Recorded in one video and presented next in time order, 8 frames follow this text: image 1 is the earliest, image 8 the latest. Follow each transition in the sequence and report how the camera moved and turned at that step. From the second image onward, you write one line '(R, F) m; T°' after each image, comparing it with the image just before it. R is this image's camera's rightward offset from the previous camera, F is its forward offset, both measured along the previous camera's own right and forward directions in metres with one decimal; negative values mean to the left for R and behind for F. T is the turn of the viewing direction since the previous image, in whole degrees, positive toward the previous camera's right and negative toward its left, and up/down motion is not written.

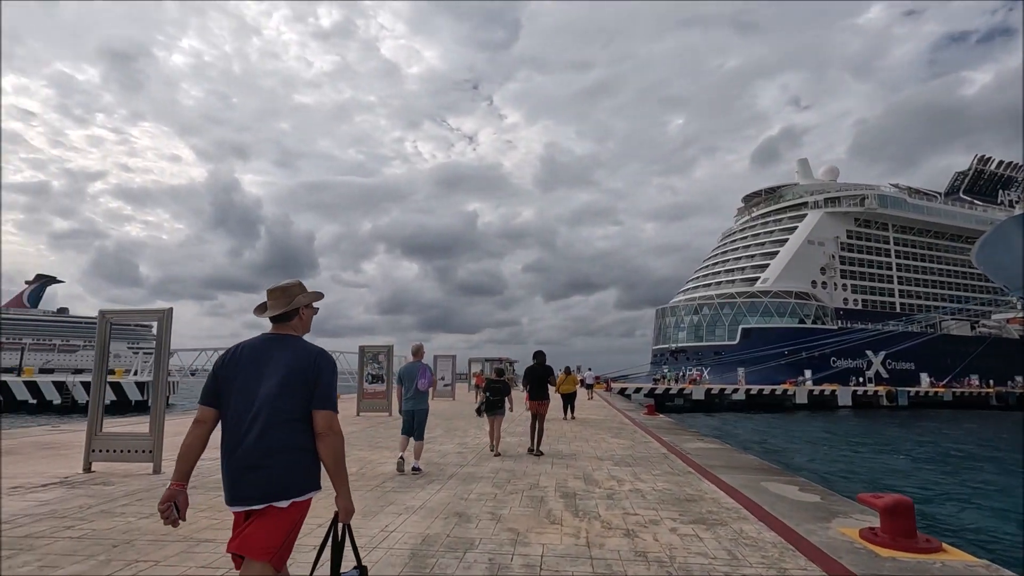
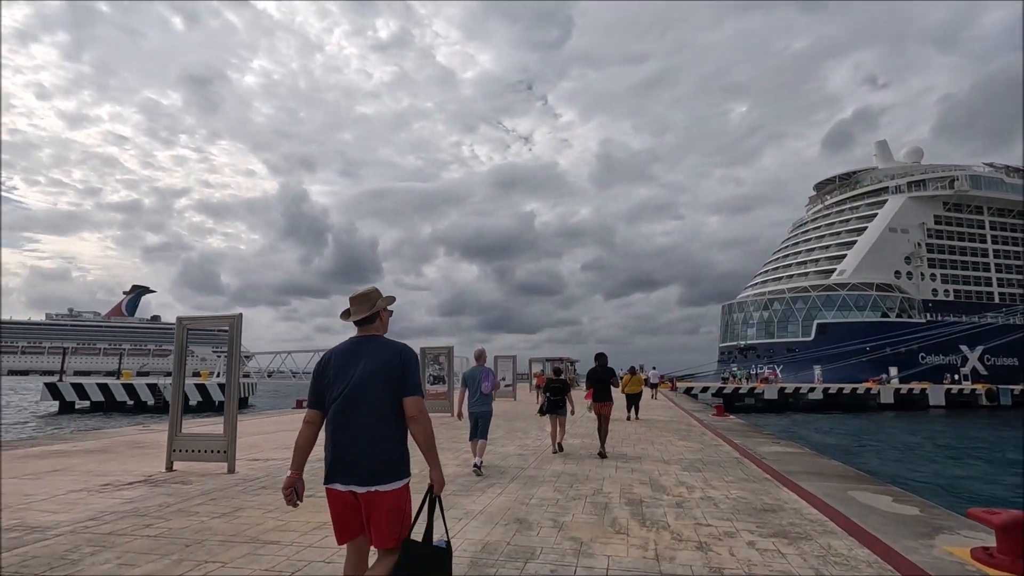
(0.0, +0.2) m; -6°
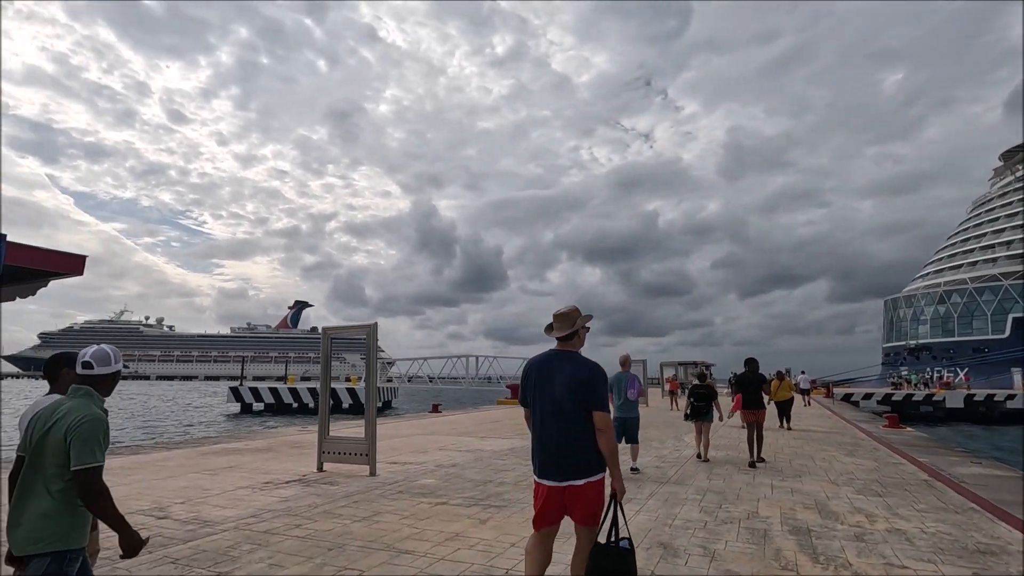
(0.0, +0.3) m; -12°
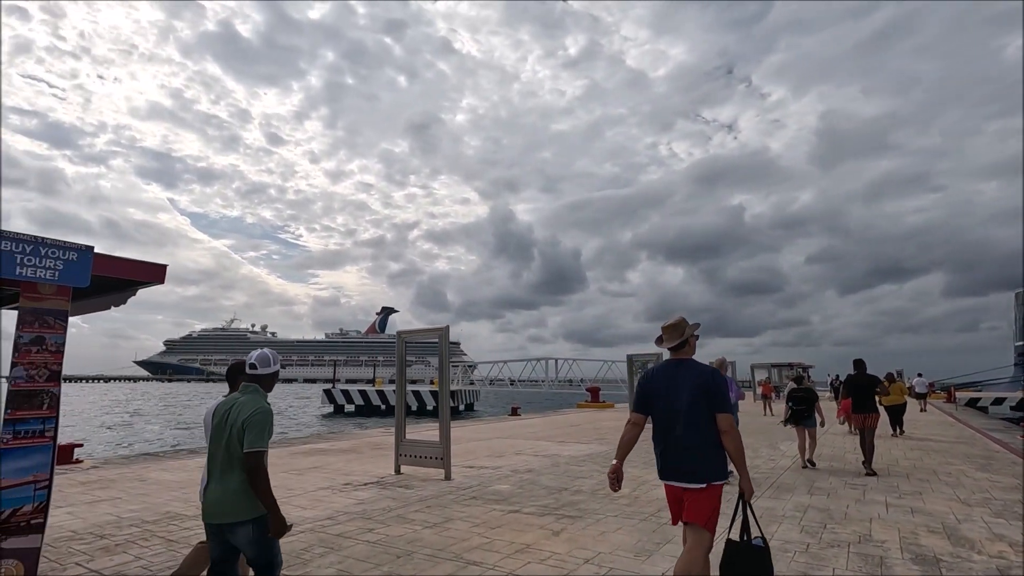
(+0.1, +0.3) m; -8°
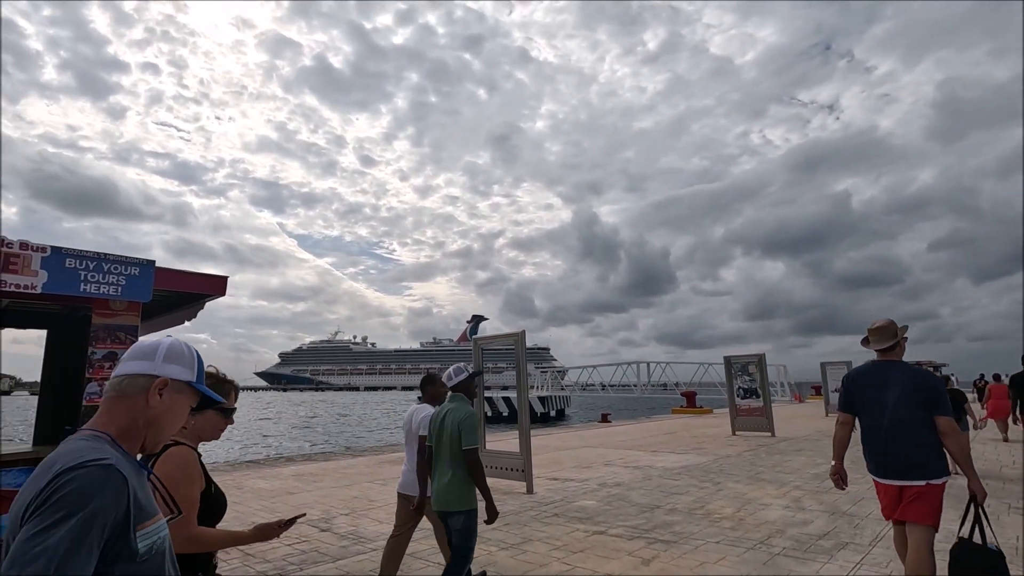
(+0.1, +0.6) m; -9°
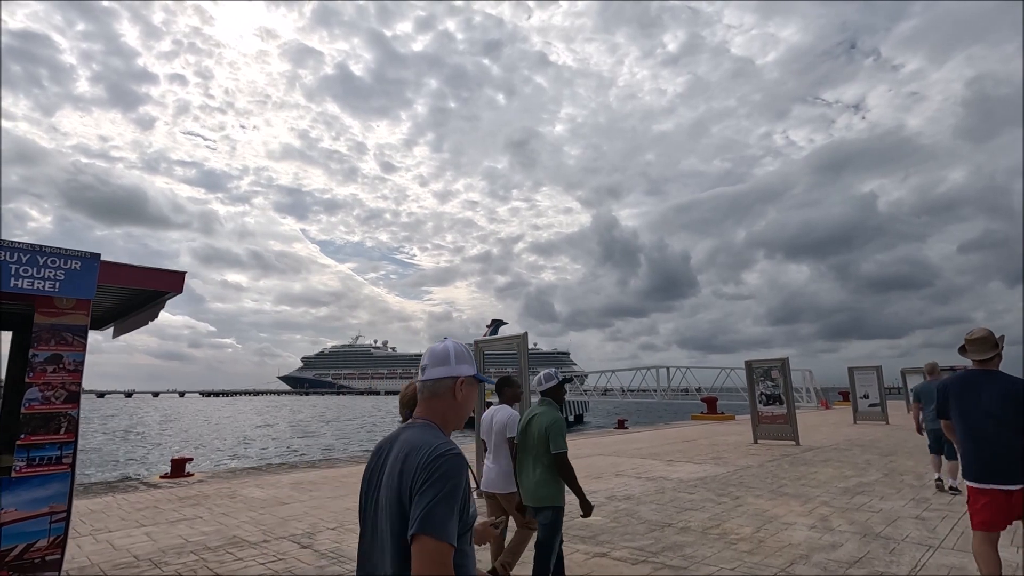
(+0.3, +0.5) m; -2°
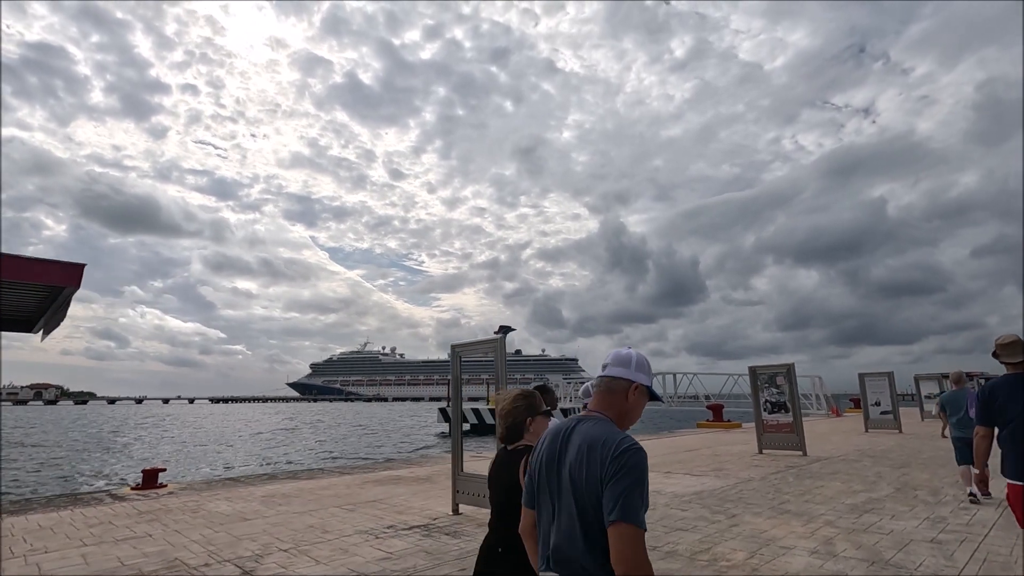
(+0.4, +0.6) m; -1°
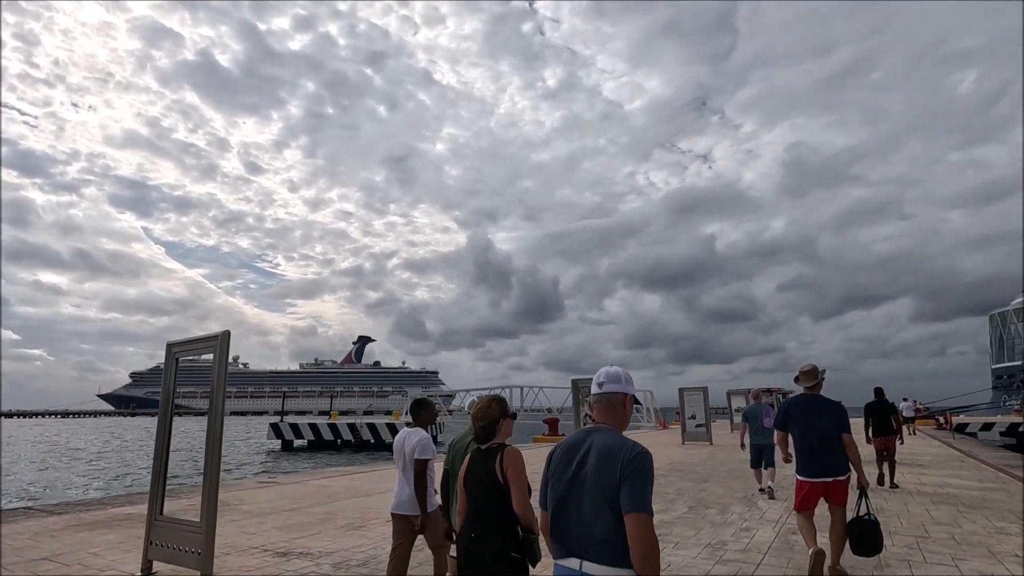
(+1.4, +1.3) m; +13°
